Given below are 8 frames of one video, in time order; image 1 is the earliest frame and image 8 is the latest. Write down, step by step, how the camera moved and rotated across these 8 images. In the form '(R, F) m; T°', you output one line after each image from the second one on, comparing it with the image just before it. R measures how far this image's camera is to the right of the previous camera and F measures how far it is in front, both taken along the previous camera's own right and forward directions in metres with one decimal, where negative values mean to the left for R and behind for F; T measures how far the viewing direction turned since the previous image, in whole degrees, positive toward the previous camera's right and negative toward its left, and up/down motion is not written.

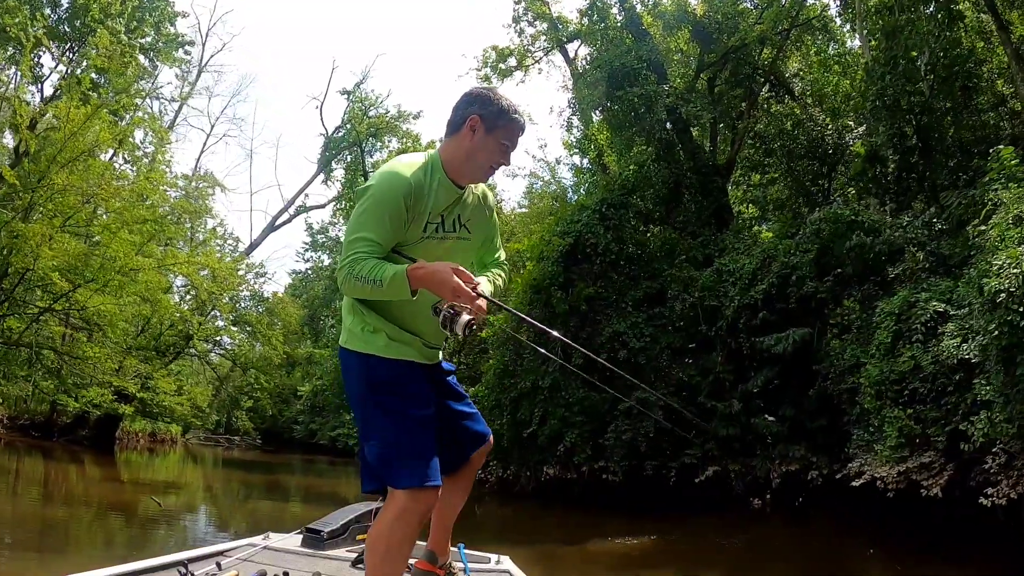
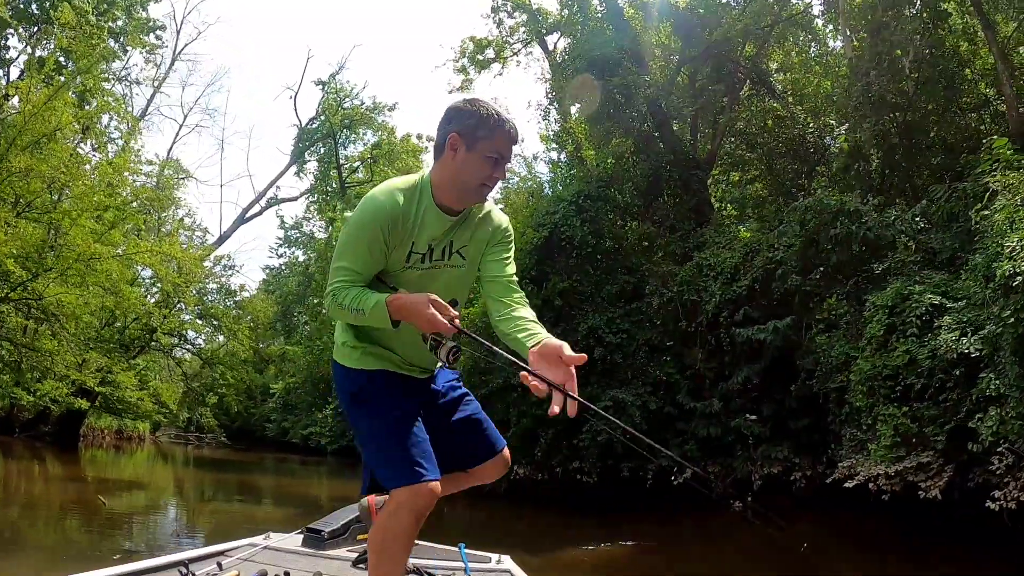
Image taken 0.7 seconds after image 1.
(+0.1, +0.3) m; +2°
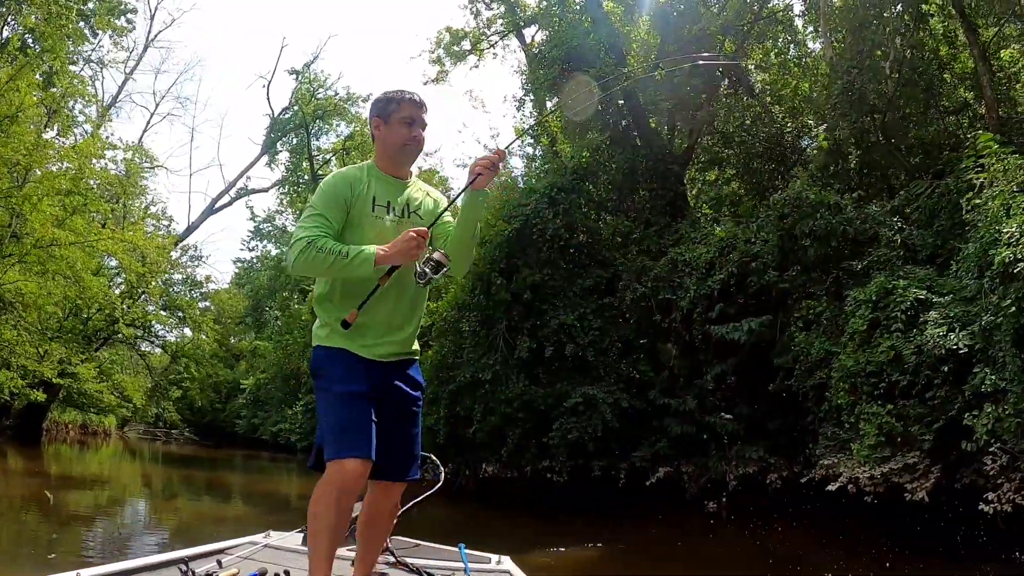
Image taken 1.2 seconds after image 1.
(+0.1, +0.3) m; +2°
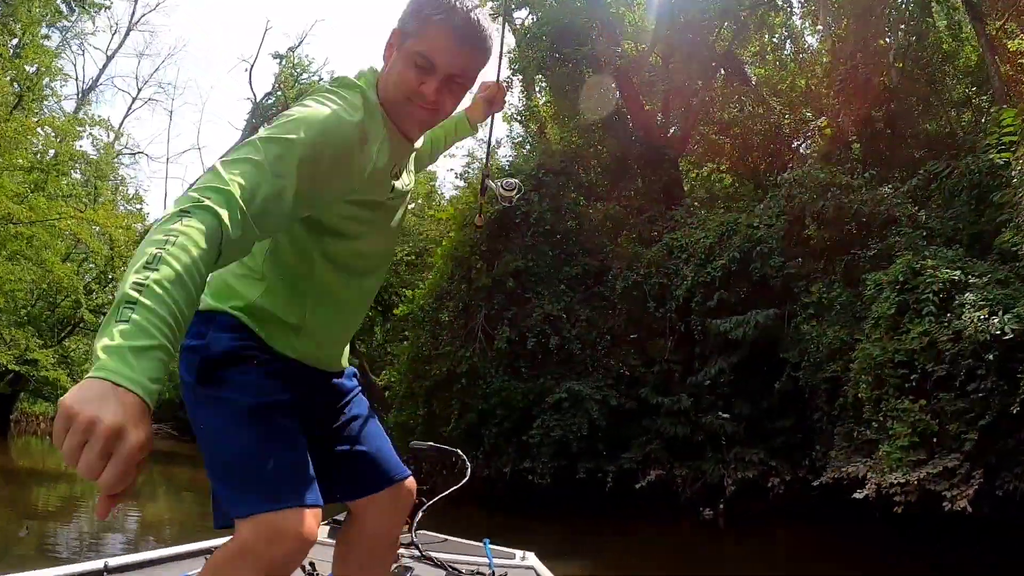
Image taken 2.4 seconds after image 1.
(+0.1, +0.6) m; +1°
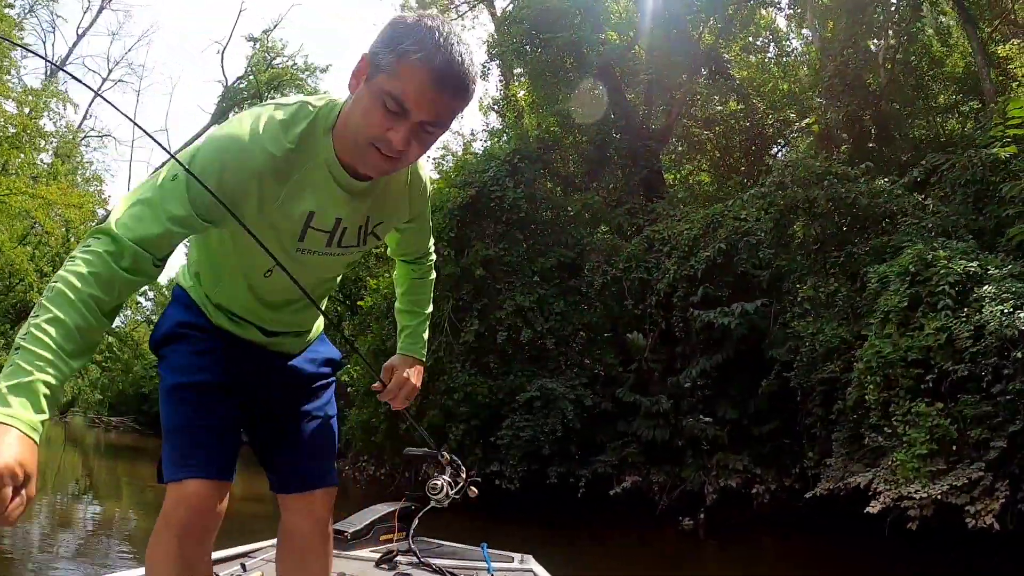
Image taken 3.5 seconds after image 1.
(+0.1, +0.4) m; +2°
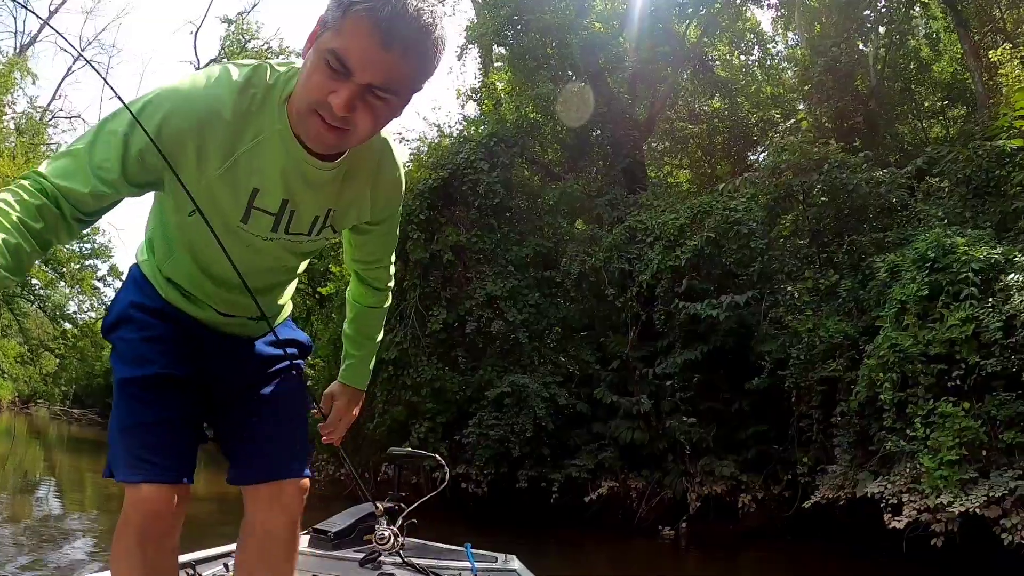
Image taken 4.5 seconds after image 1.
(0.0, +0.4) m; +2°
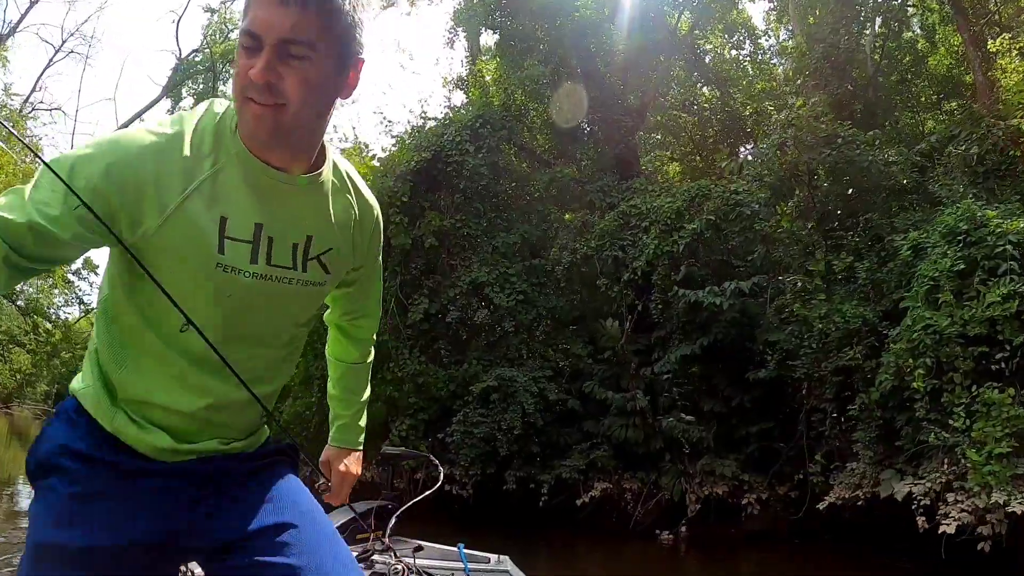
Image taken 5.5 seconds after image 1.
(0.0, +0.3) m; +1°
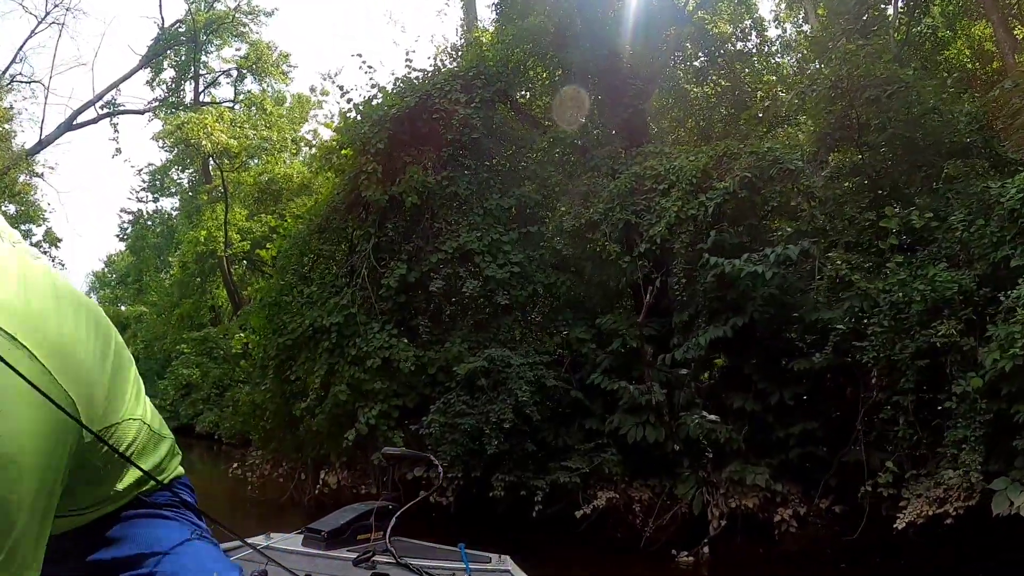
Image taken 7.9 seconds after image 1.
(0.0, +0.8) m; +1°
